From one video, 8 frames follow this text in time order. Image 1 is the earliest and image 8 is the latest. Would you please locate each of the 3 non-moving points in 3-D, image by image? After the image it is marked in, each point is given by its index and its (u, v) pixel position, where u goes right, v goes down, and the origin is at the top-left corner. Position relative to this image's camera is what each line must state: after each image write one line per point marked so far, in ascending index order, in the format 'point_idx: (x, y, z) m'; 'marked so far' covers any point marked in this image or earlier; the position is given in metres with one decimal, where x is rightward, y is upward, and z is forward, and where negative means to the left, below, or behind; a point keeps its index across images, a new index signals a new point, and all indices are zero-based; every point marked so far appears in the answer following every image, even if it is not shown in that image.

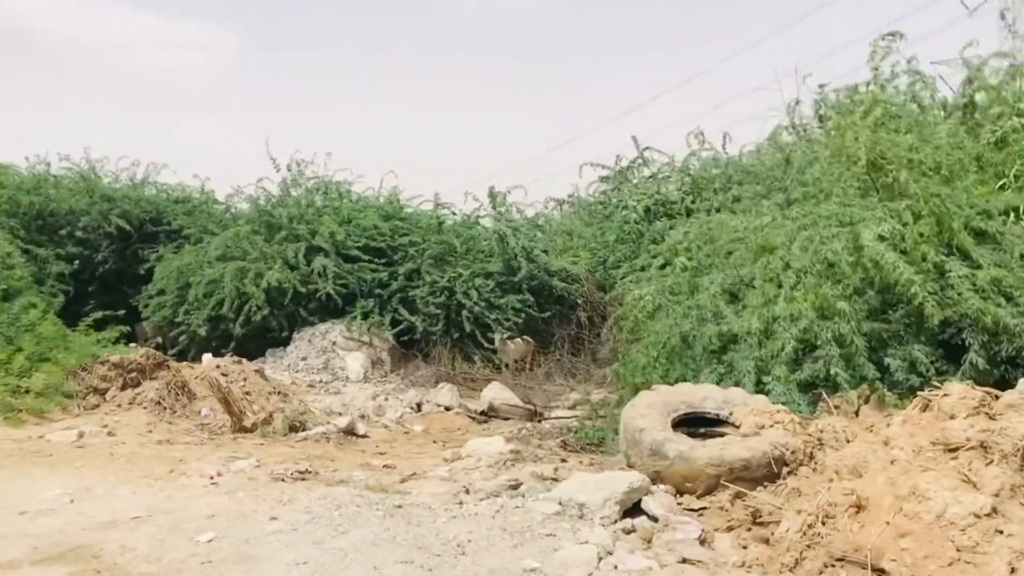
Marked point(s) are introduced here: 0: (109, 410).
0: (-3.8, -1.2, +8.6) m
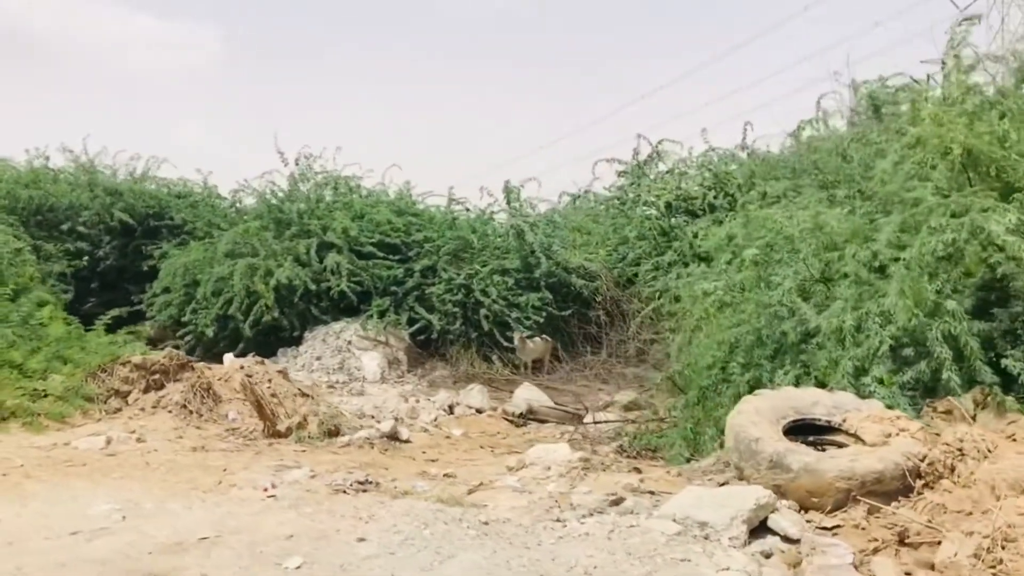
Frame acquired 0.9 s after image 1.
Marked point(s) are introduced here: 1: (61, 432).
0: (-3.4, -1.2, +8.1) m
1: (-3.7, -1.2, +7.5) m
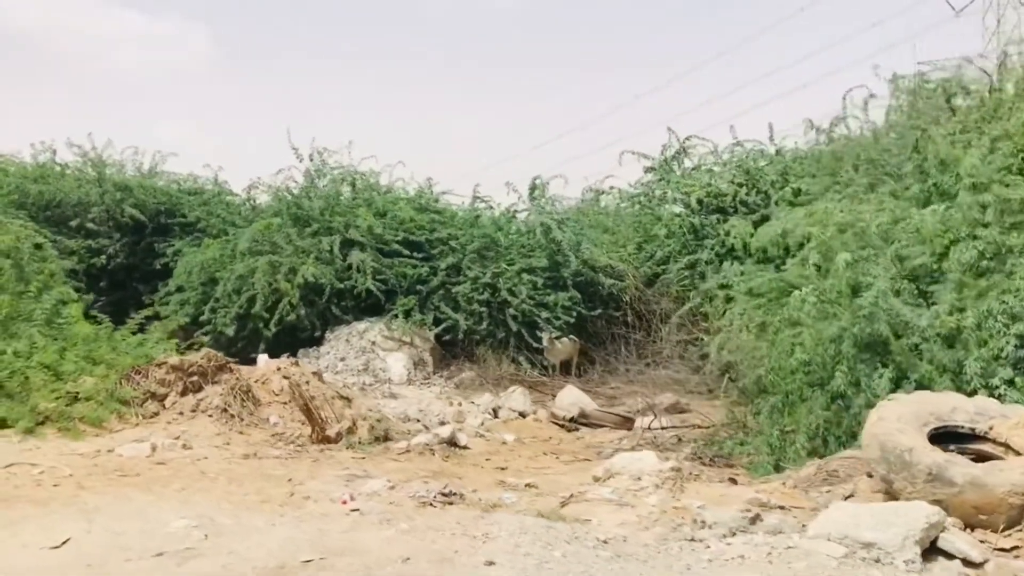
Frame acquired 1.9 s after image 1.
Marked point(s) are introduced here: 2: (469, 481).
0: (-2.9, -1.1, +7.7) m
1: (-3.2, -1.2, +7.0) m
2: (-0.3, -1.3, +5.8) m
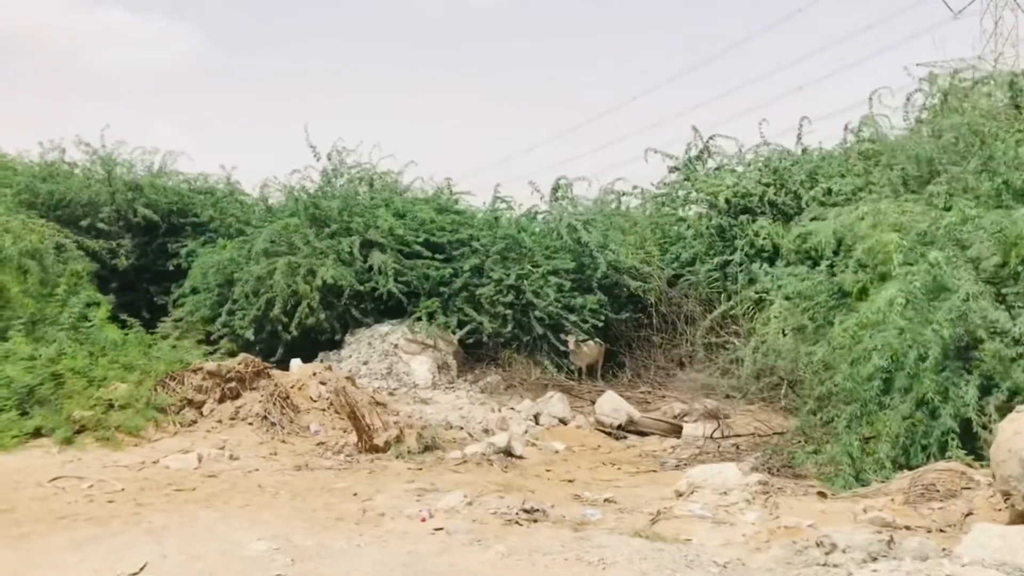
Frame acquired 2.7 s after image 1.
0: (-2.4, -1.2, +7.3) m
1: (-2.8, -1.2, +6.7) m
2: (+0.2, -1.3, +5.5) m
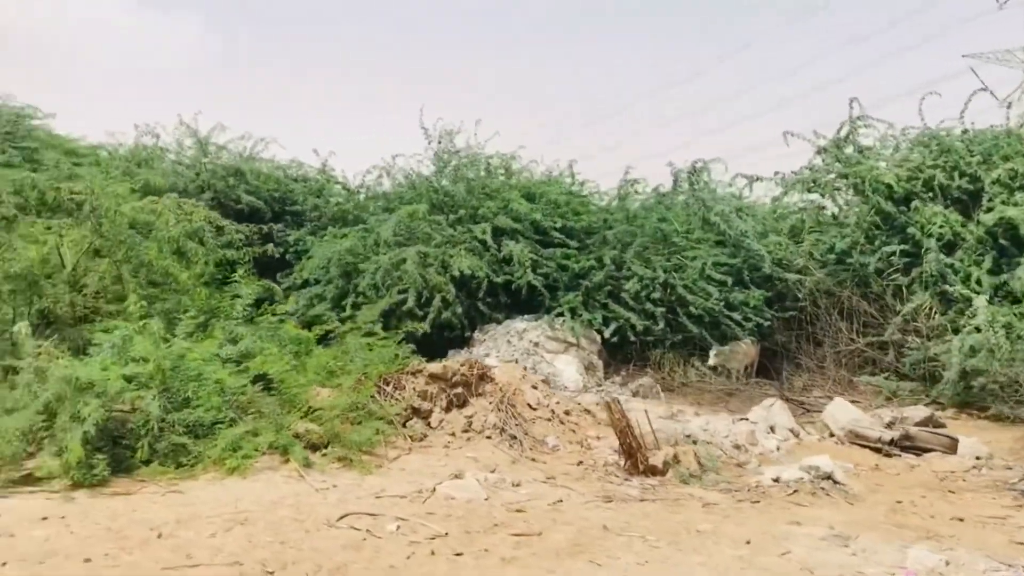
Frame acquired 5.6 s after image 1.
0: (-0.4, -1.1, +6.1) m
1: (-0.7, -1.1, +5.5) m
2: (+2.2, -1.2, +4.2) m
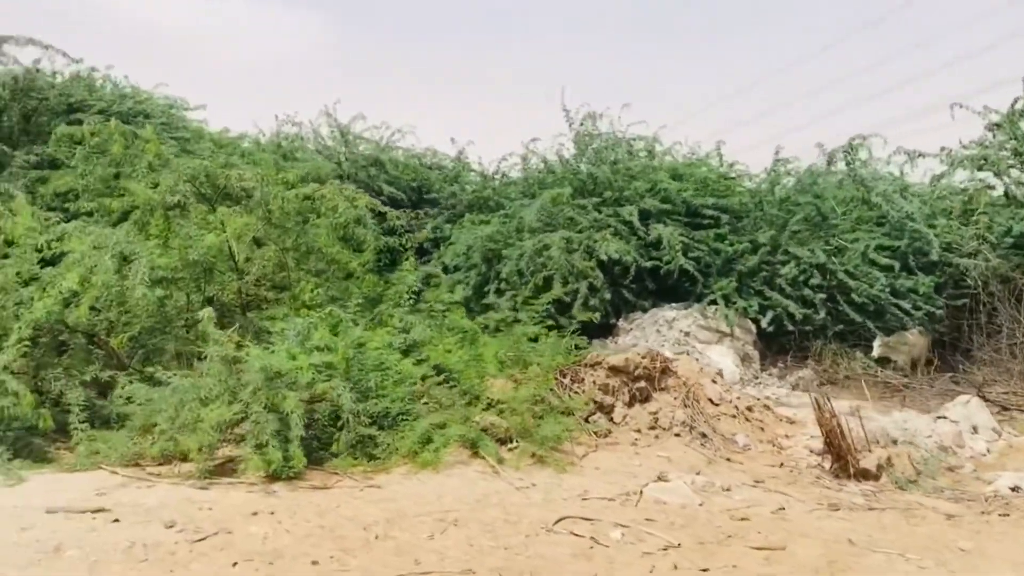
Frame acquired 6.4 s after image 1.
0: (+0.8, -1.0, +5.7) m
1: (+0.4, -1.0, +5.1) m
2: (+3.2, -1.1, +3.6) m
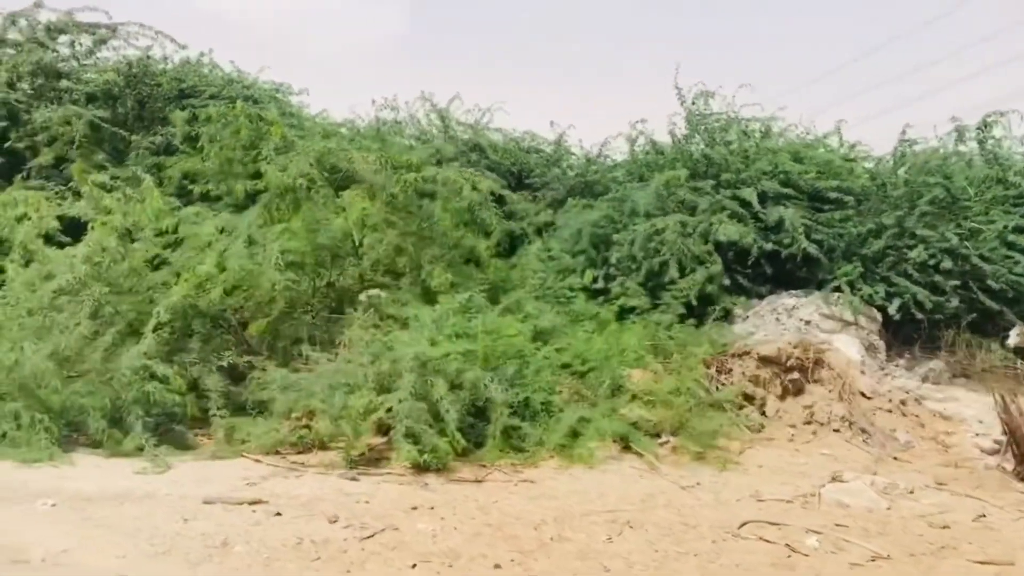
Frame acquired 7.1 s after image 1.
0: (+1.7, -0.9, +5.3) m
1: (+1.3, -1.0, +4.8) m
2: (+3.9, -1.1, +3.0) m
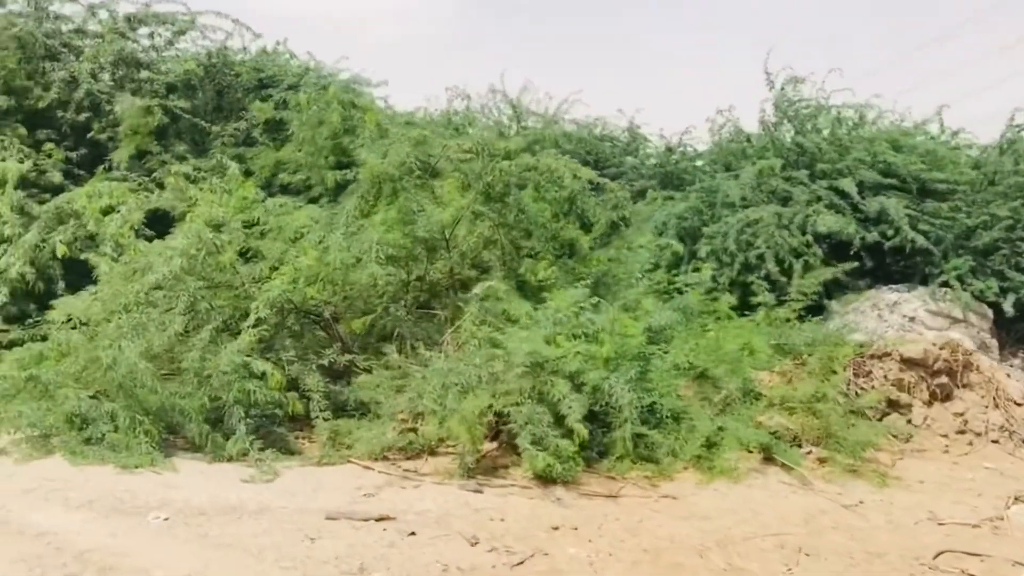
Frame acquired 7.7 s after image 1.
0: (+2.4, -0.9, +4.8) m
1: (+1.9, -0.9, +4.3) m
2: (+4.4, -1.1, +2.4) m
